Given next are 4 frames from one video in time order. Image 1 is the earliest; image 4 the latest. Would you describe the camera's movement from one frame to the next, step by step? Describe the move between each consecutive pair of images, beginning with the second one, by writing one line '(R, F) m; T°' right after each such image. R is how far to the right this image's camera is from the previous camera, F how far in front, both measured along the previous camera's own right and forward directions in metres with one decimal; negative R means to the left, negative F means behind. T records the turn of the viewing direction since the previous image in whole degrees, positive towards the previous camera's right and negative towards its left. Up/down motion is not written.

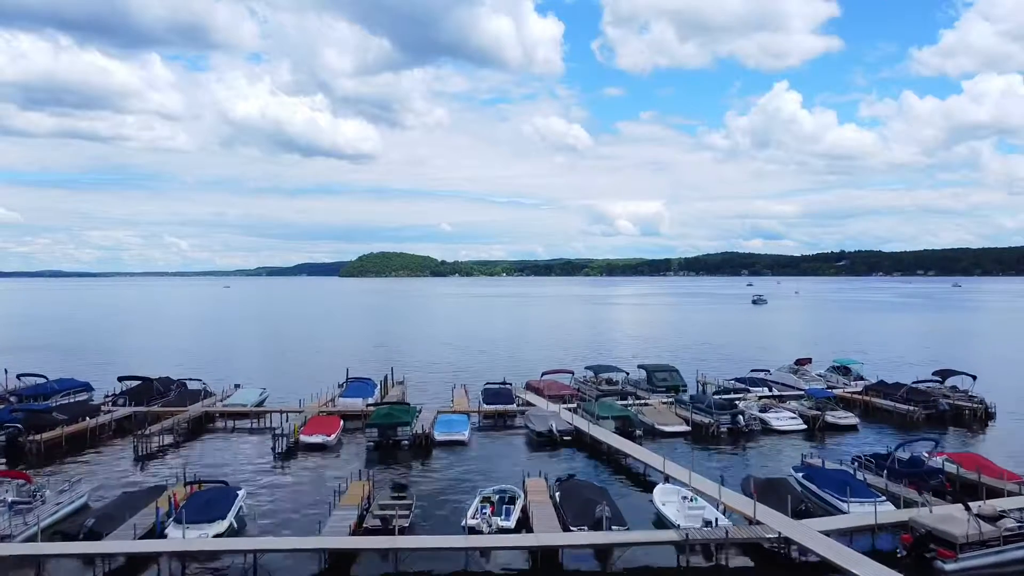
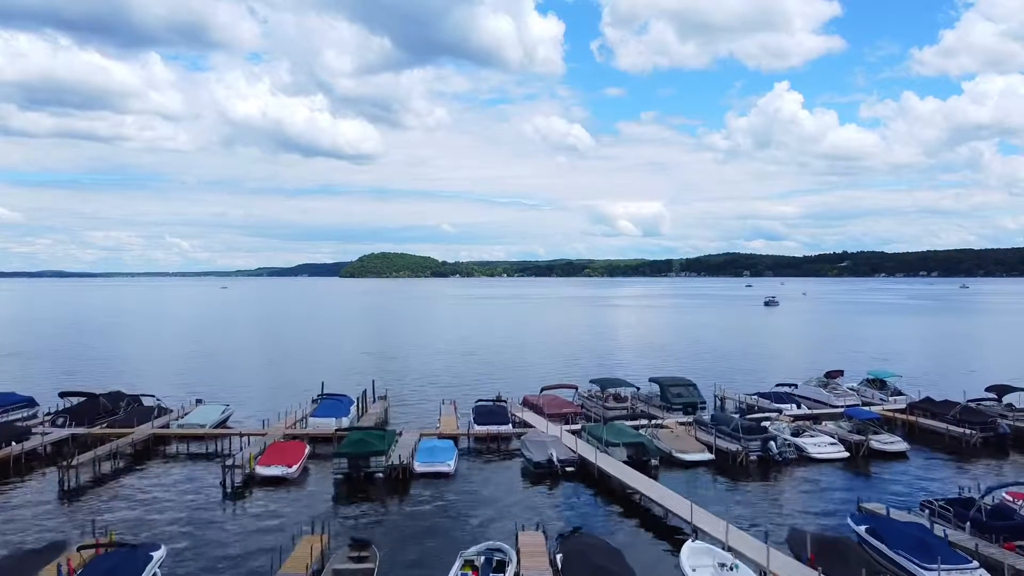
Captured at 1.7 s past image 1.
(+0.3, +5.2) m; 0°
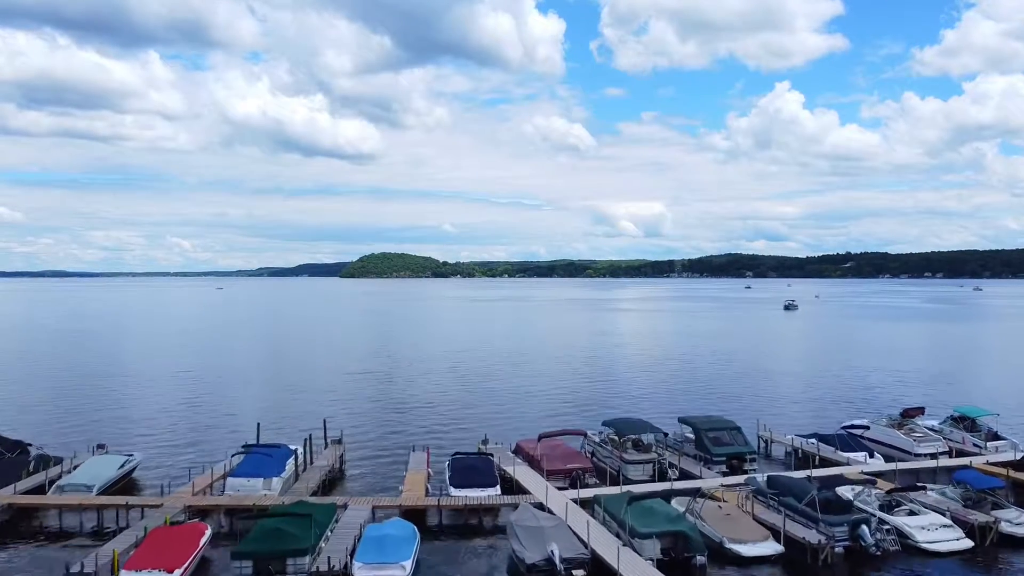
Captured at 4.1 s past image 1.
(+0.5, +9.2) m; 0°
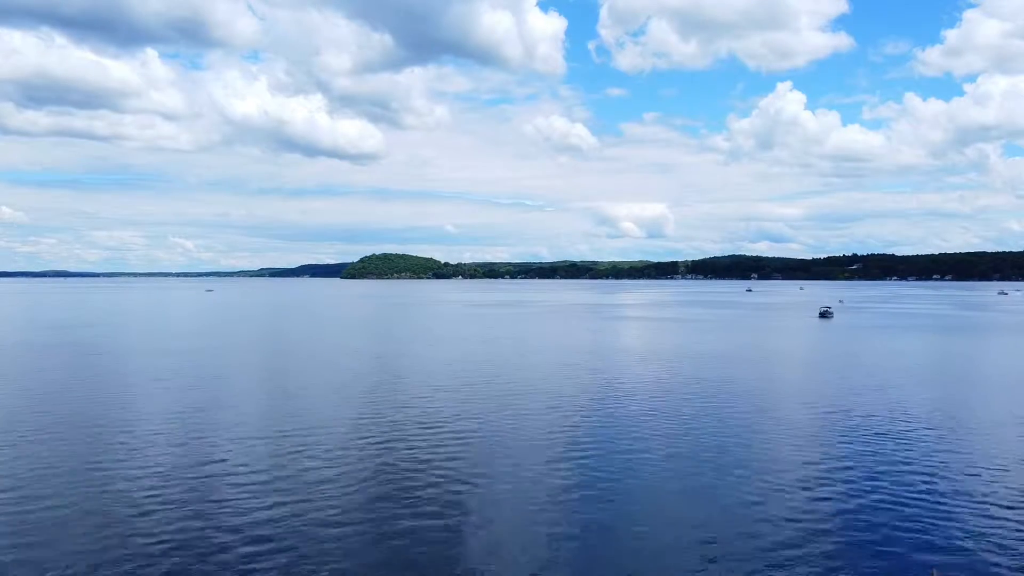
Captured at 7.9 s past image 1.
(+0.1, +14.5) m; 0°
